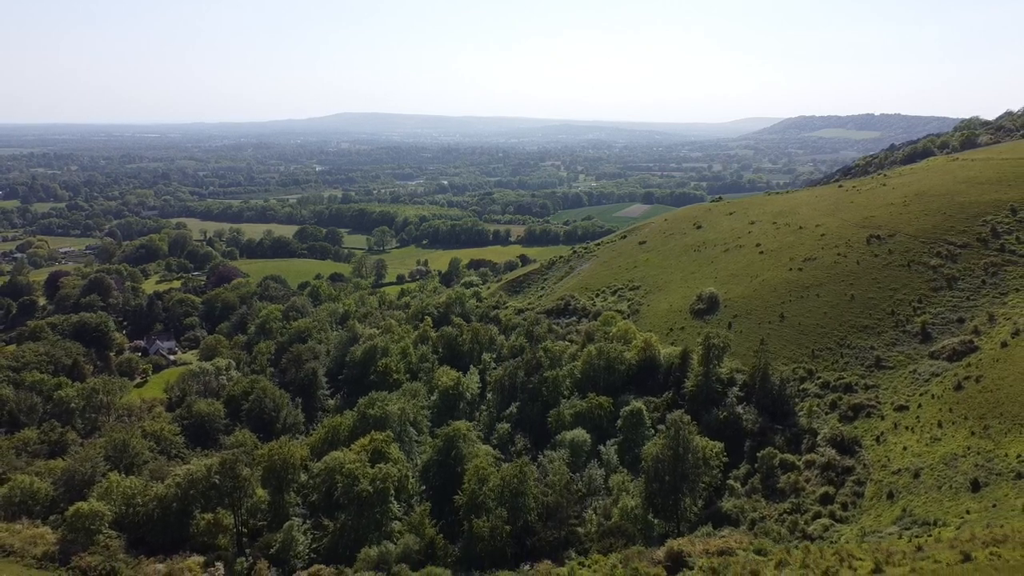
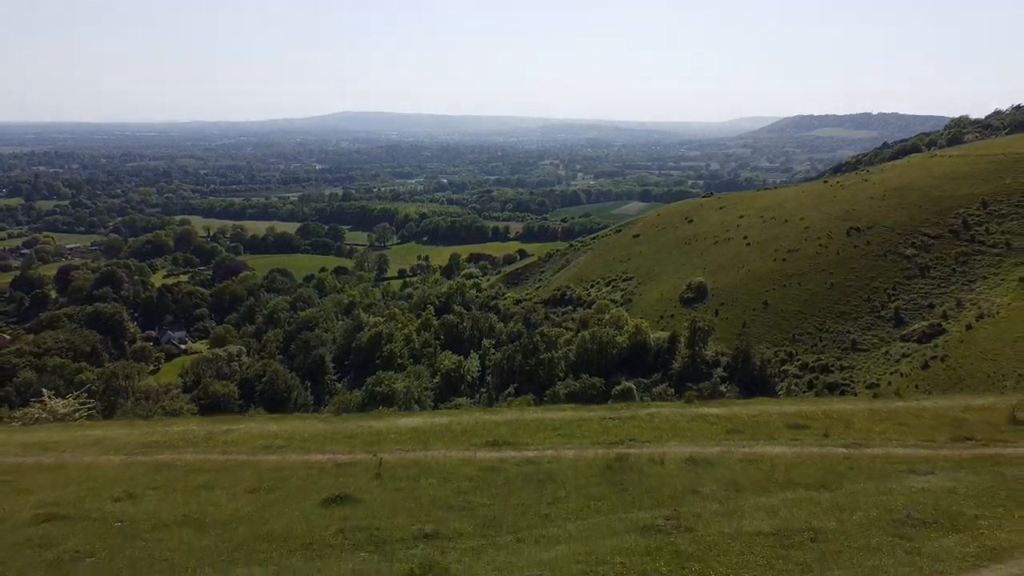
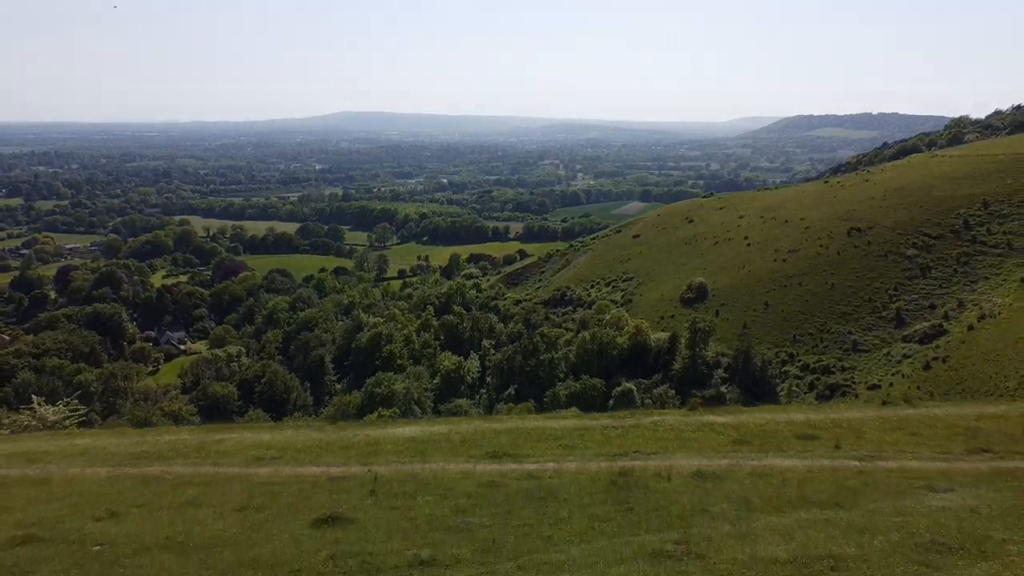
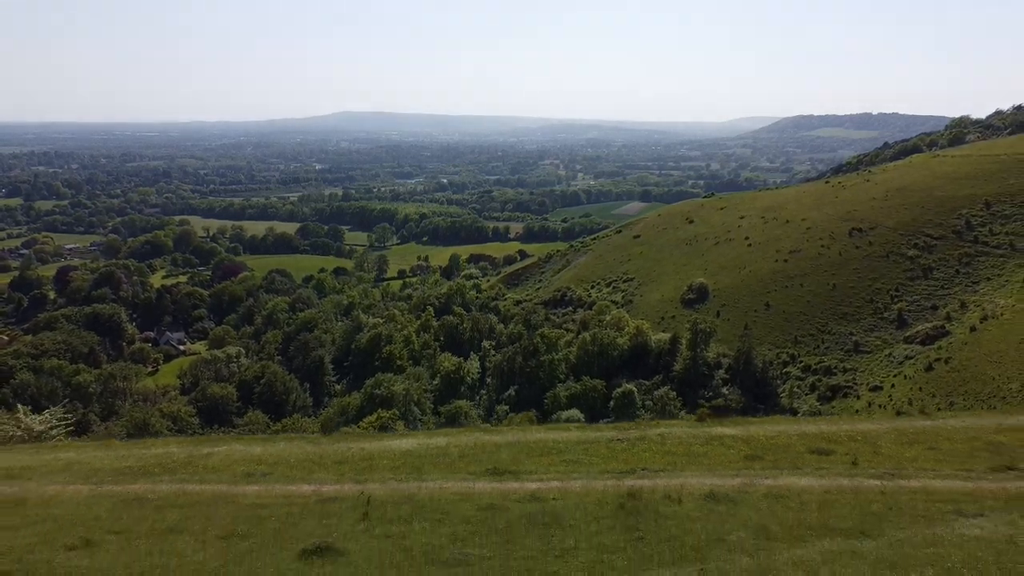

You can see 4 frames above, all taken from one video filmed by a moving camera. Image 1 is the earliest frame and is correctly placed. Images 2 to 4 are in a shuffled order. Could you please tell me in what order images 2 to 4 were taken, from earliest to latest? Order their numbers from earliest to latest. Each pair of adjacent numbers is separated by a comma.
4, 3, 2
